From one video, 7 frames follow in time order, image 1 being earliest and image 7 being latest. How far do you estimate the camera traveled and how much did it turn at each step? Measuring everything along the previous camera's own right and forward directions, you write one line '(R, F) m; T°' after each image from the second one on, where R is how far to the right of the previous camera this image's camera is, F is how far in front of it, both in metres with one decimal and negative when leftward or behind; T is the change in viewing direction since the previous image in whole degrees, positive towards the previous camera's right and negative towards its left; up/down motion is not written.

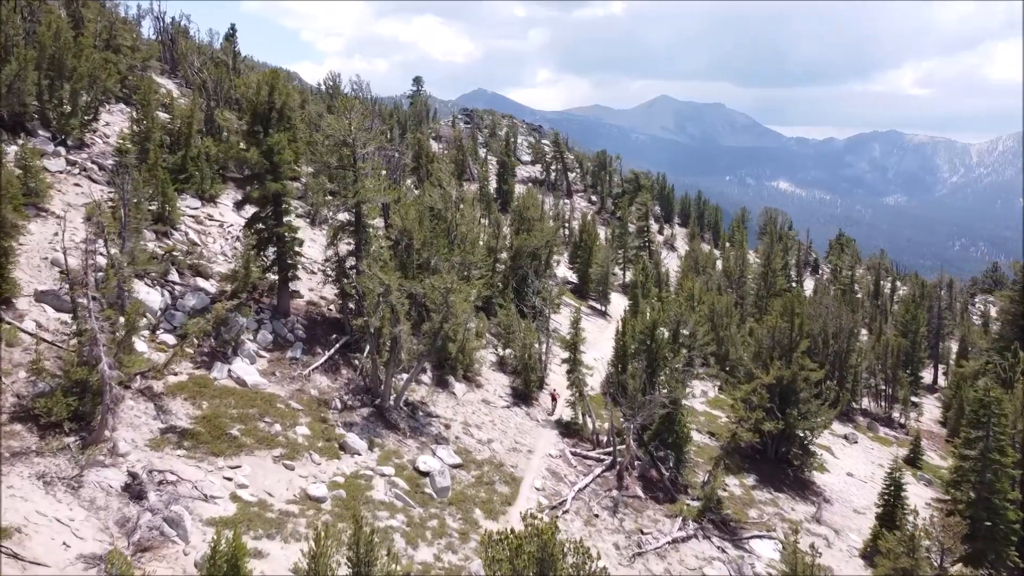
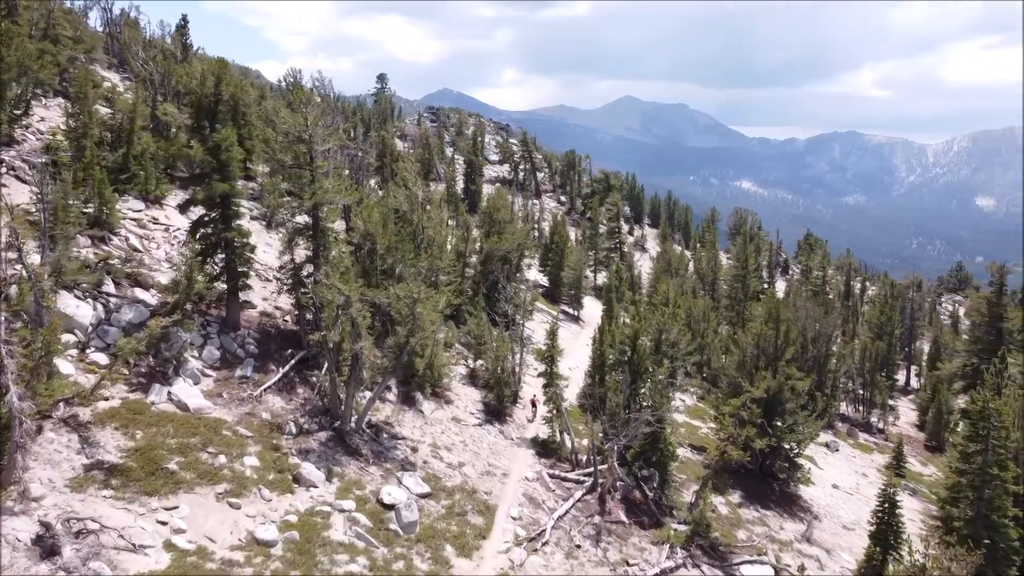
(-0.2, +2.2) m; +2°
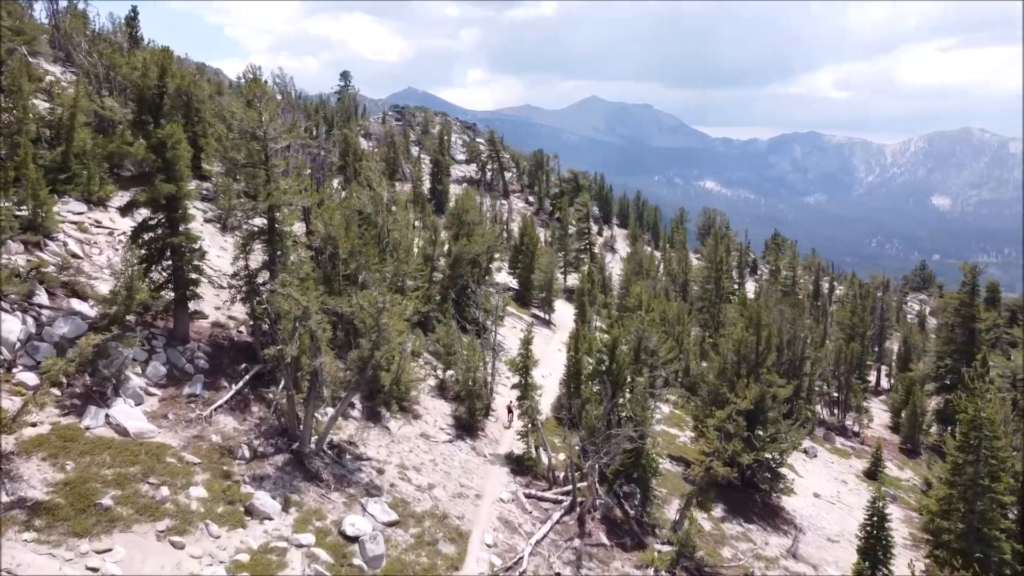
(-0.2, +1.7) m; +2°
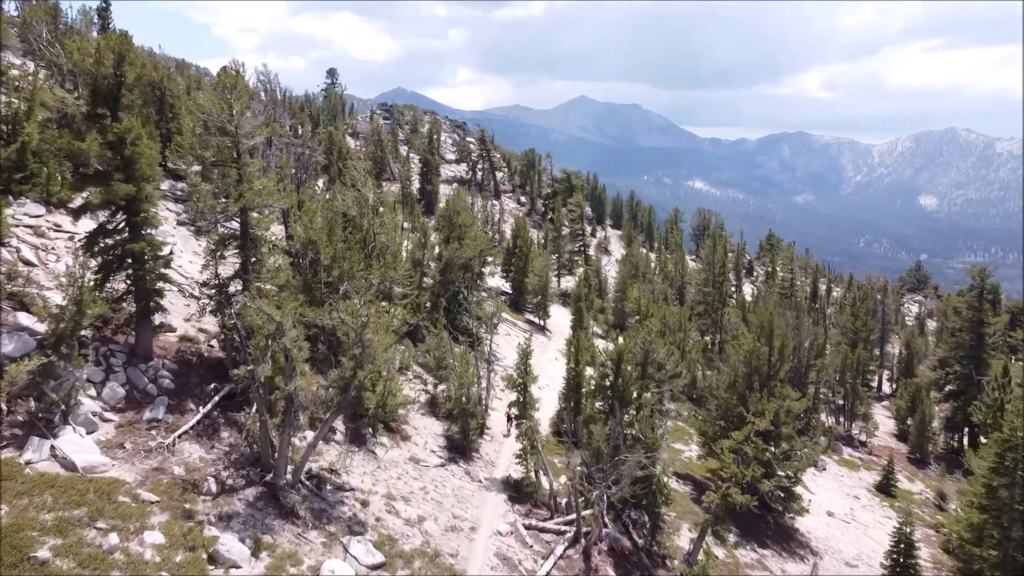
(-0.2, +2.3) m; +1°
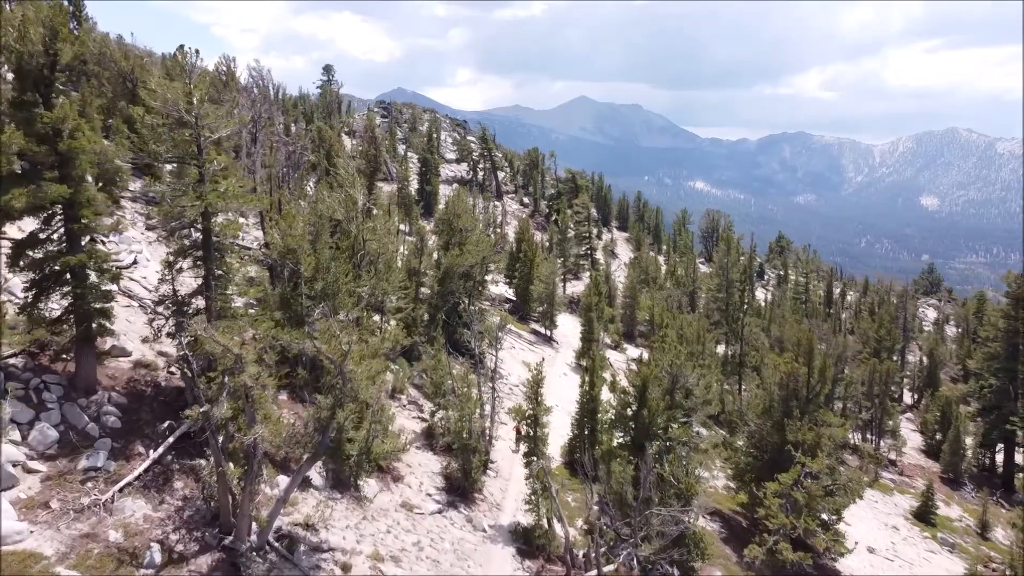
(-0.2, +3.5) m; 0°
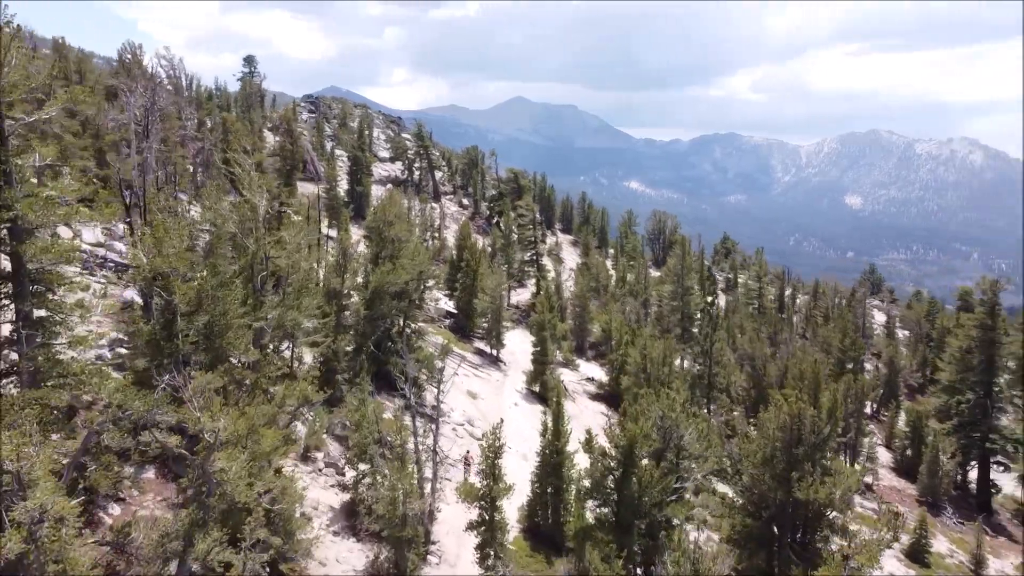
(-0.2, +5.5) m; +4°
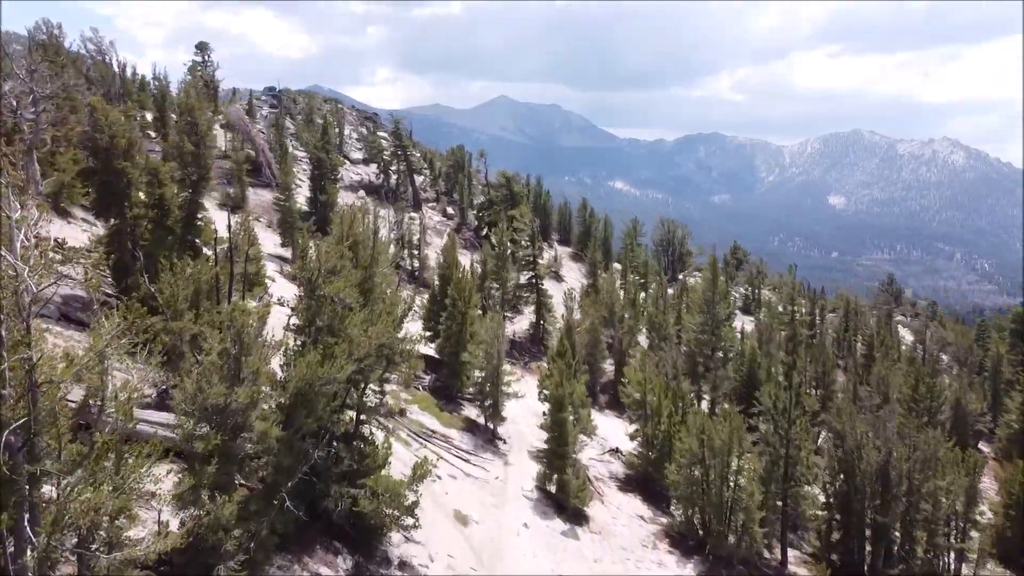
(-0.7, +11.2) m; +1°
